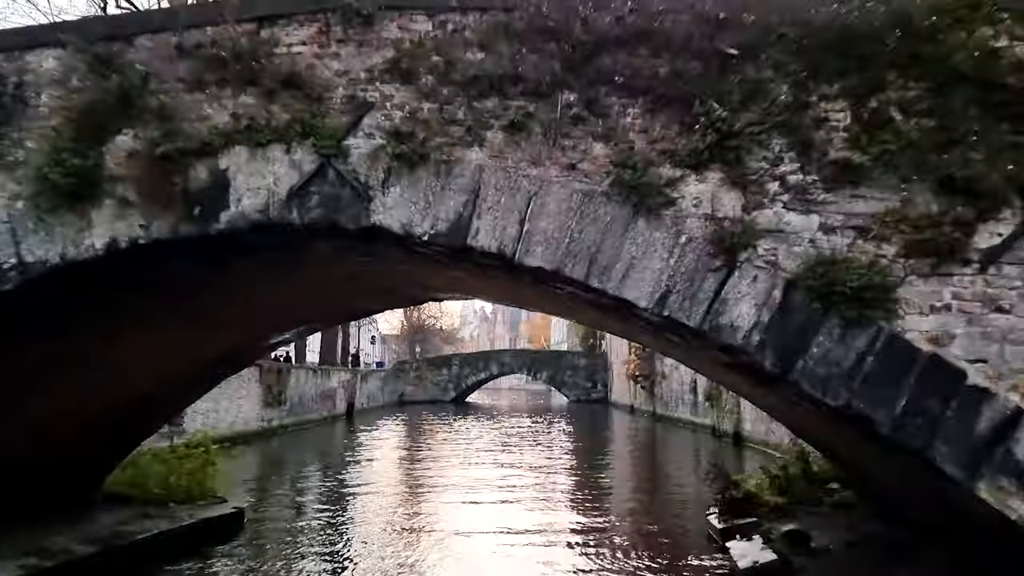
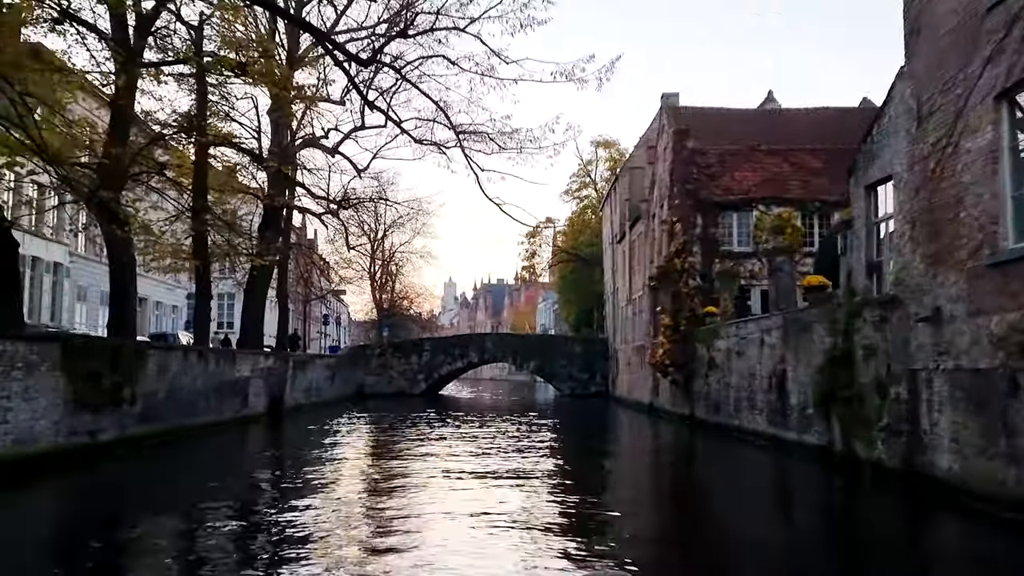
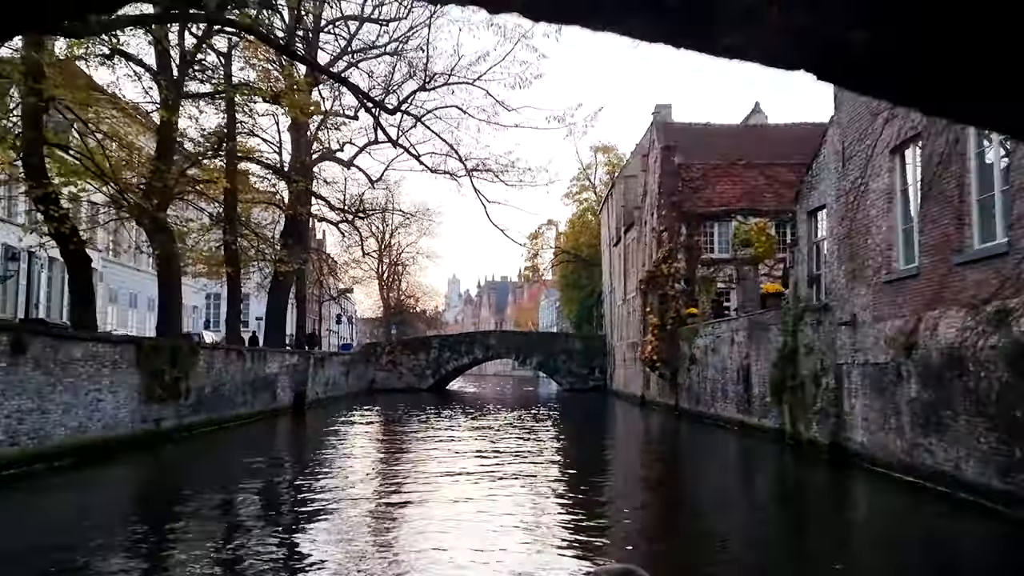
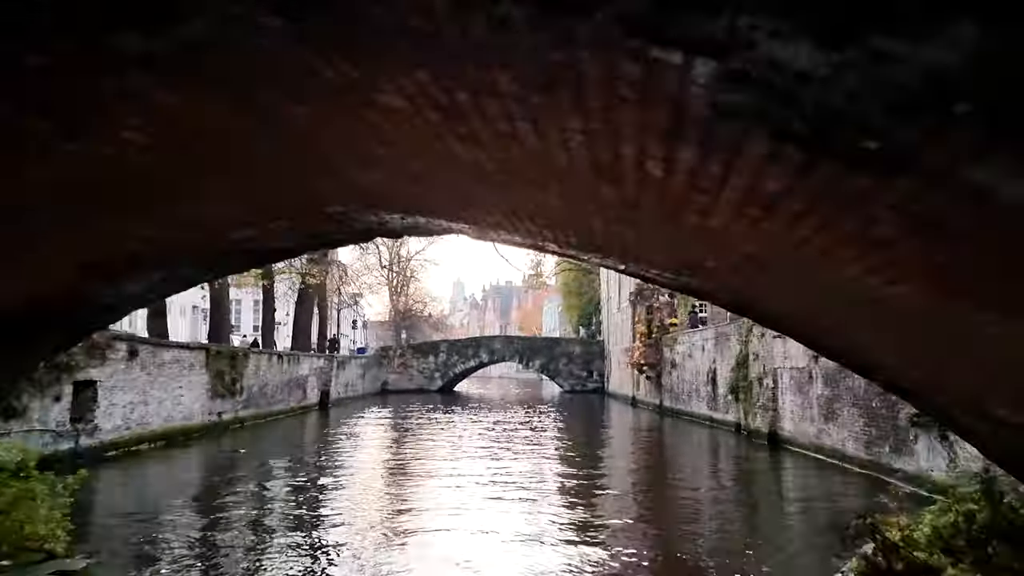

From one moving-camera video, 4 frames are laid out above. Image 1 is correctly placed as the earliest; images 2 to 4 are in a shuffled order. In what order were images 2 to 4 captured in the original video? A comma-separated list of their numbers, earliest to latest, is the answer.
4, 3, 2
